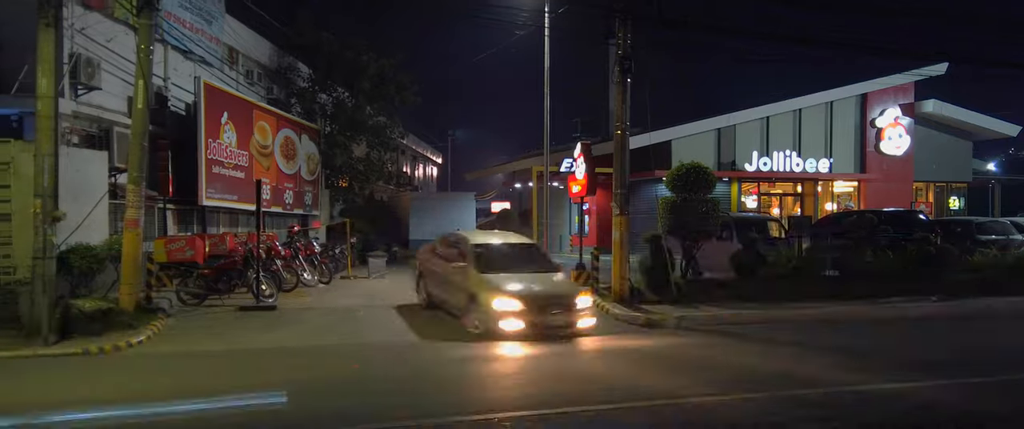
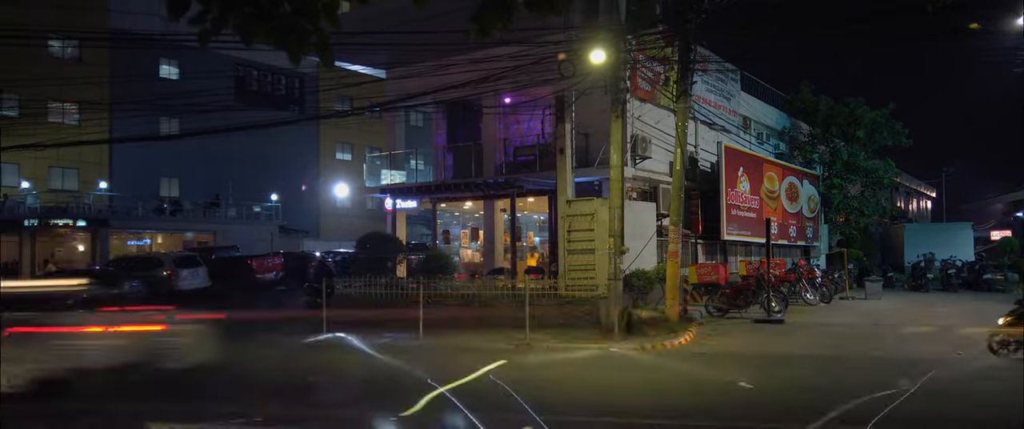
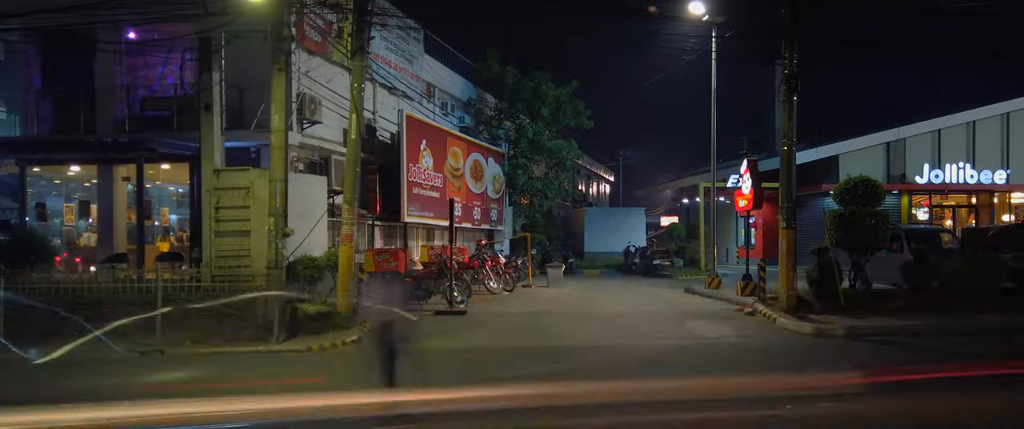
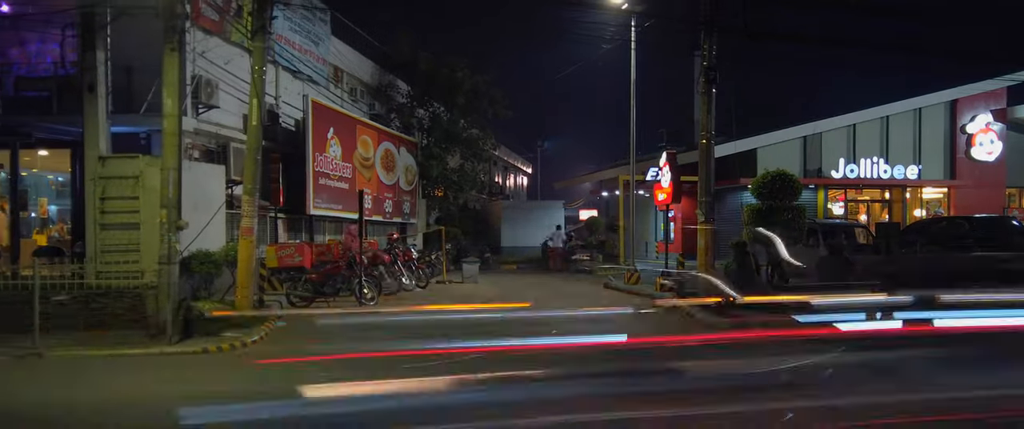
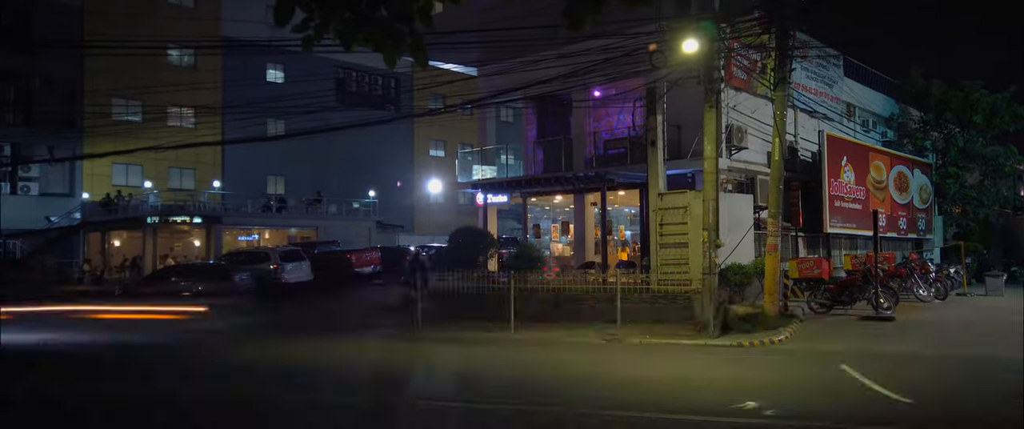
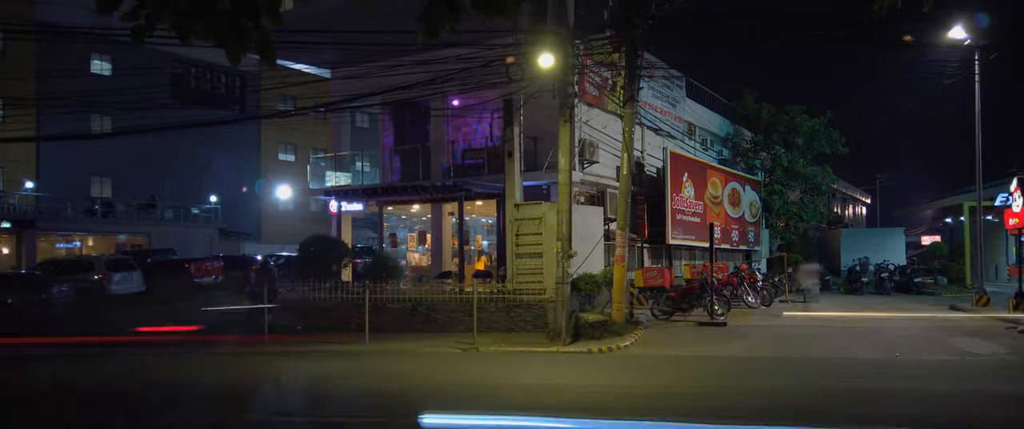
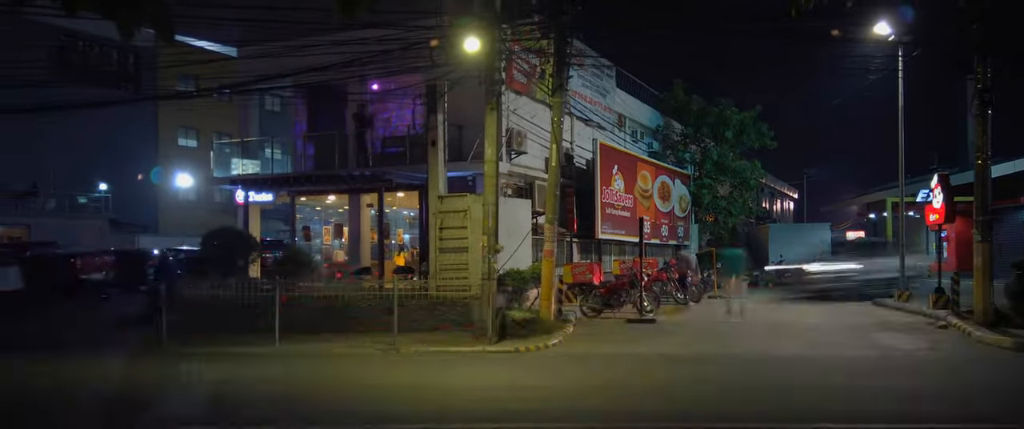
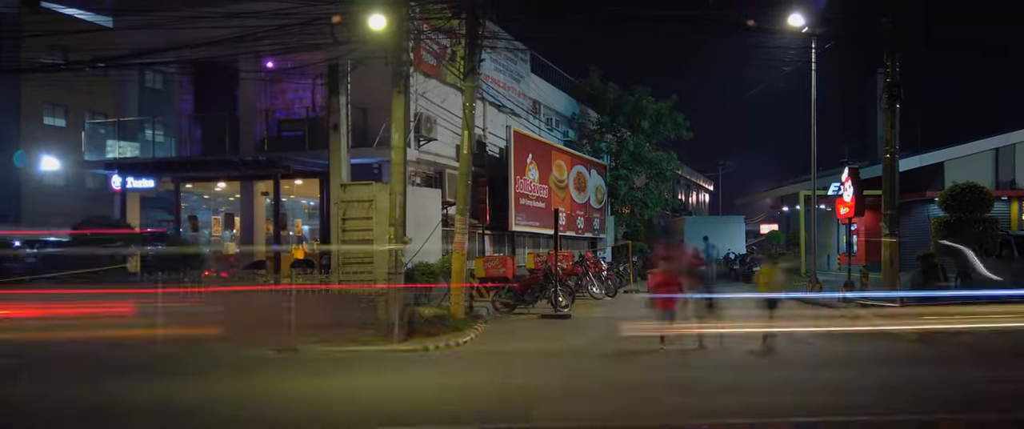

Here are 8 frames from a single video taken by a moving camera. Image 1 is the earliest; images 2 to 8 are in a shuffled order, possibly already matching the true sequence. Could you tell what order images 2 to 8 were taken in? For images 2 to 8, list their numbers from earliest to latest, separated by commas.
4, 3, 8, 7, 6, 2, 5
